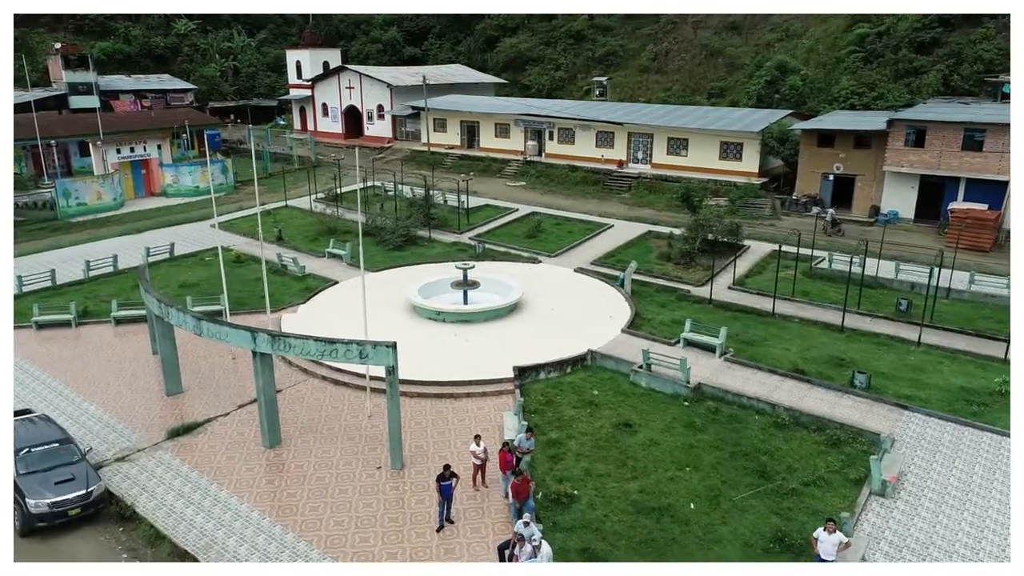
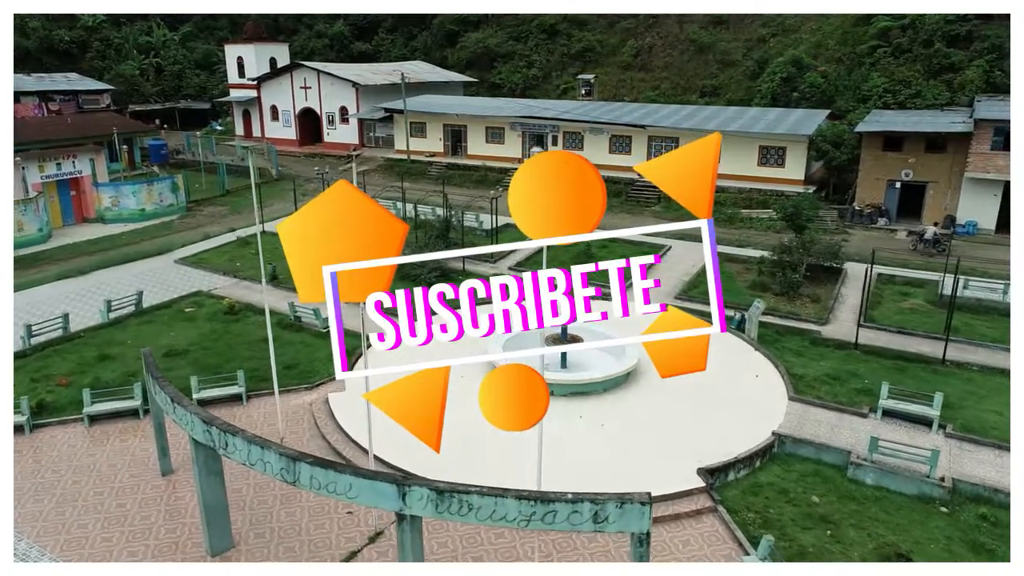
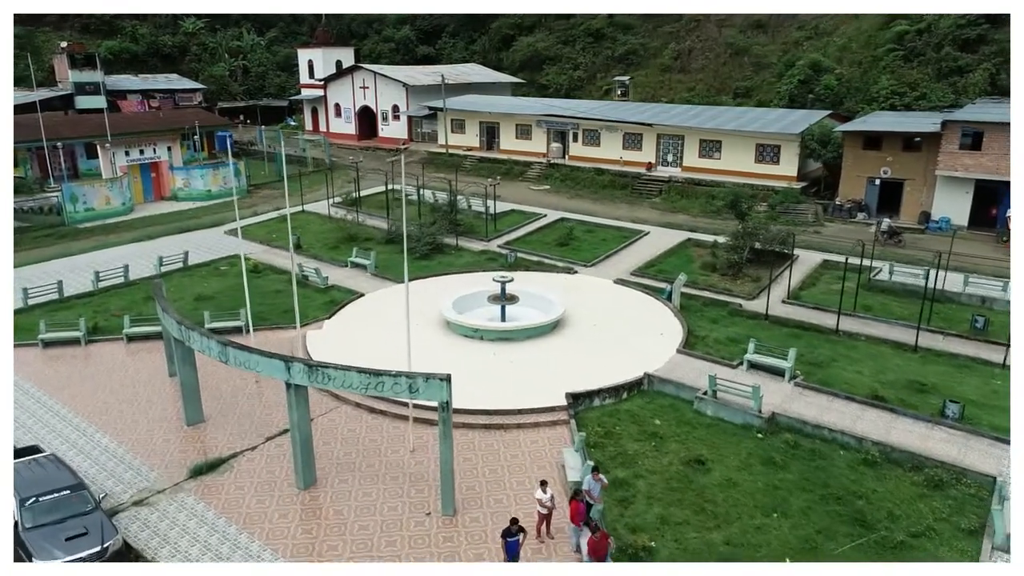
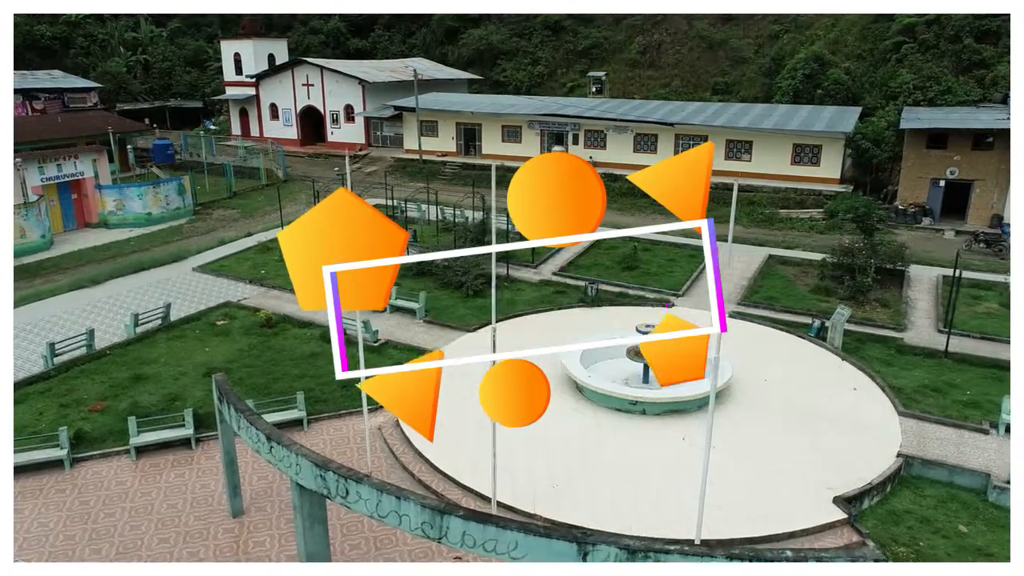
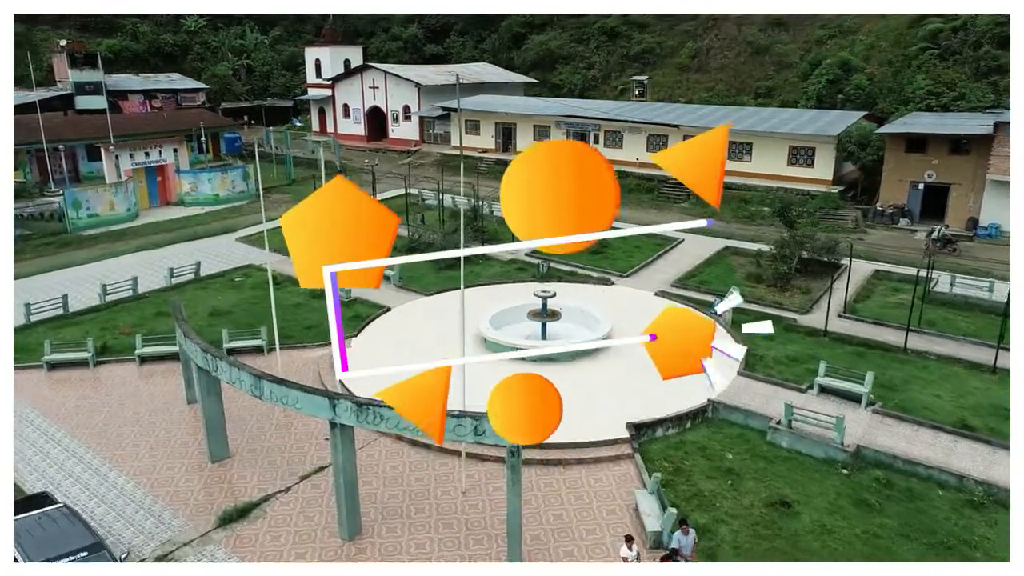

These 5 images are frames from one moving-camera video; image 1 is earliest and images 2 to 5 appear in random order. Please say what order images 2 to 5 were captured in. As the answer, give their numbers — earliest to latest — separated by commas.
3, 5, 2, 4
